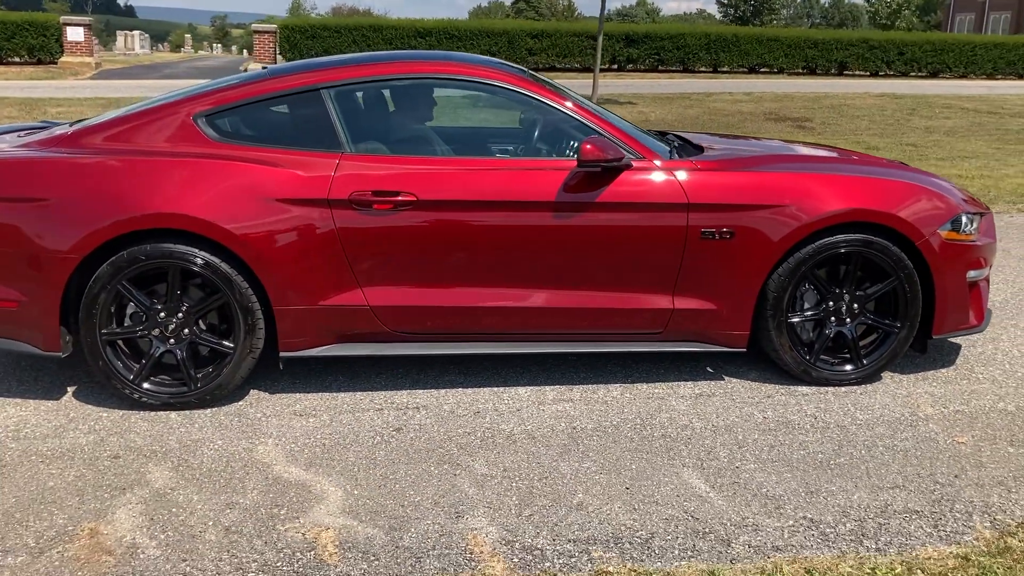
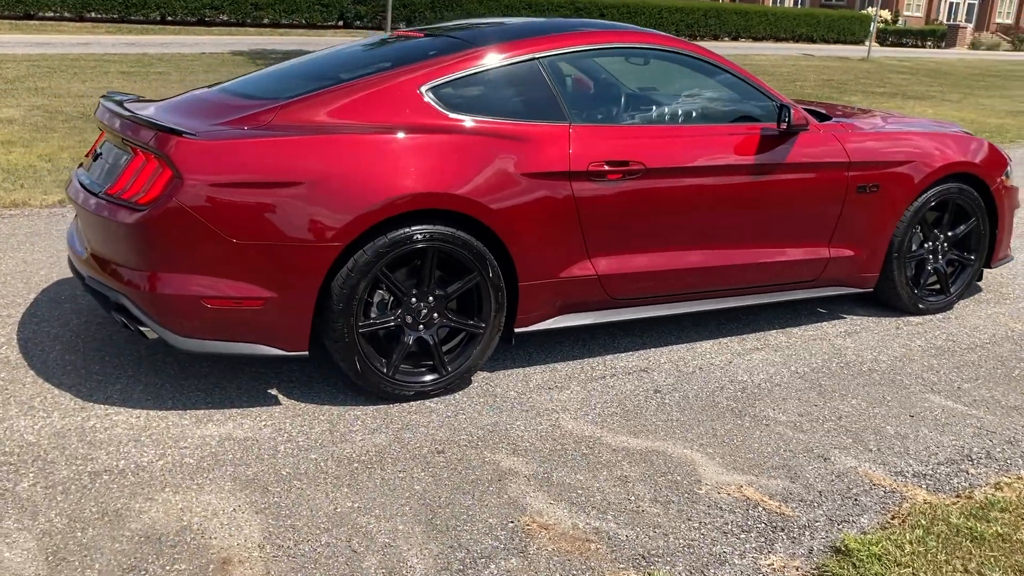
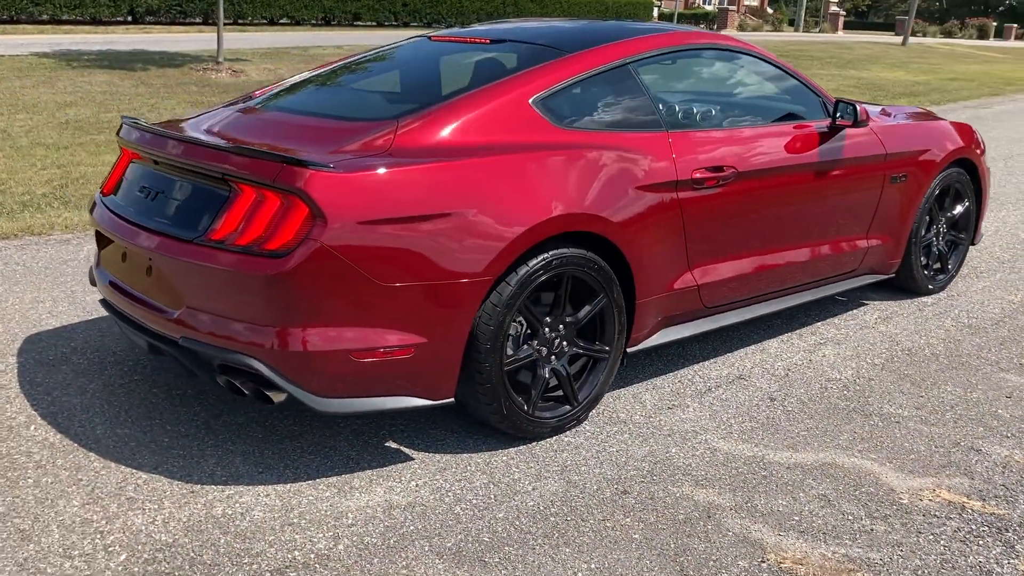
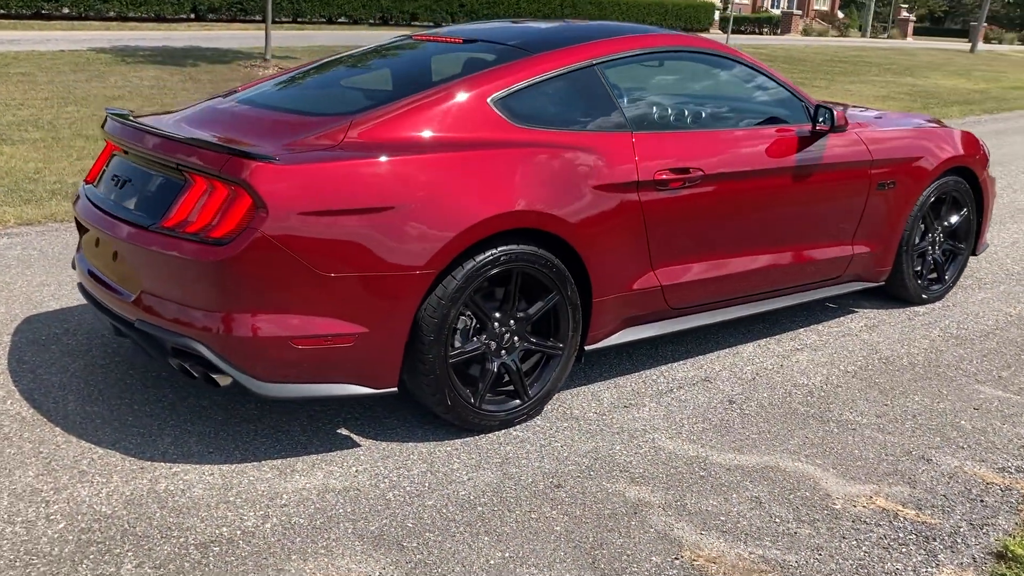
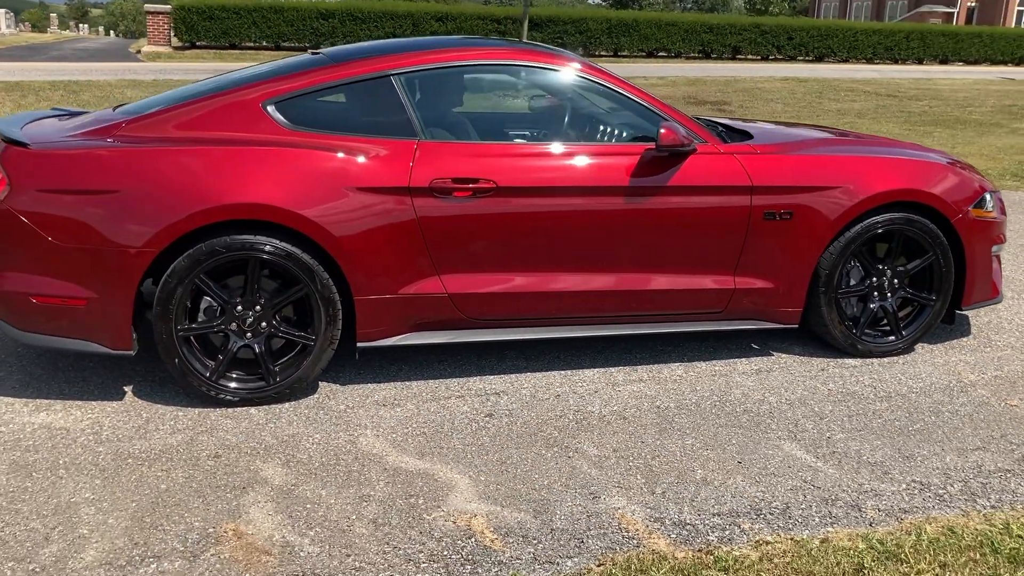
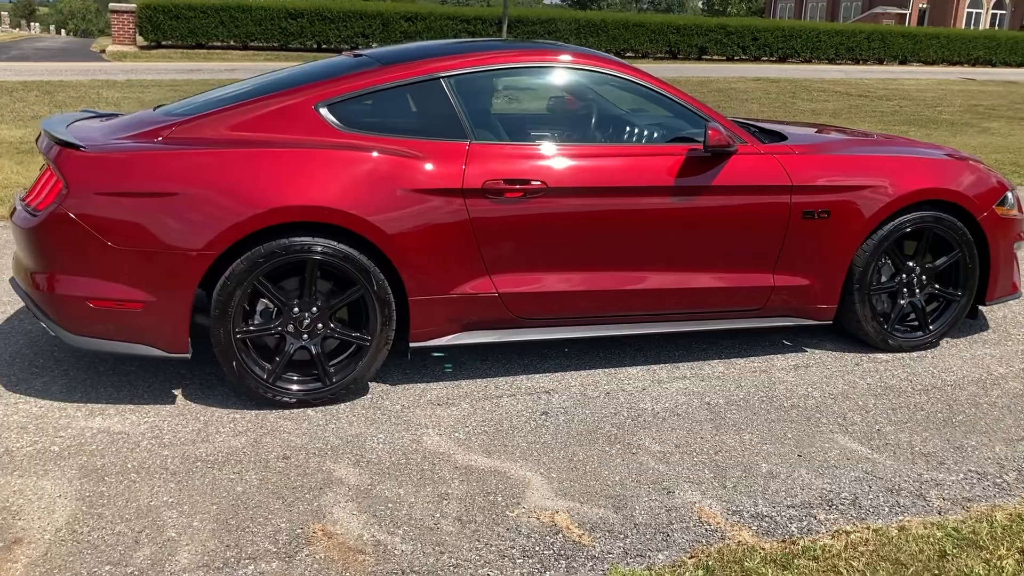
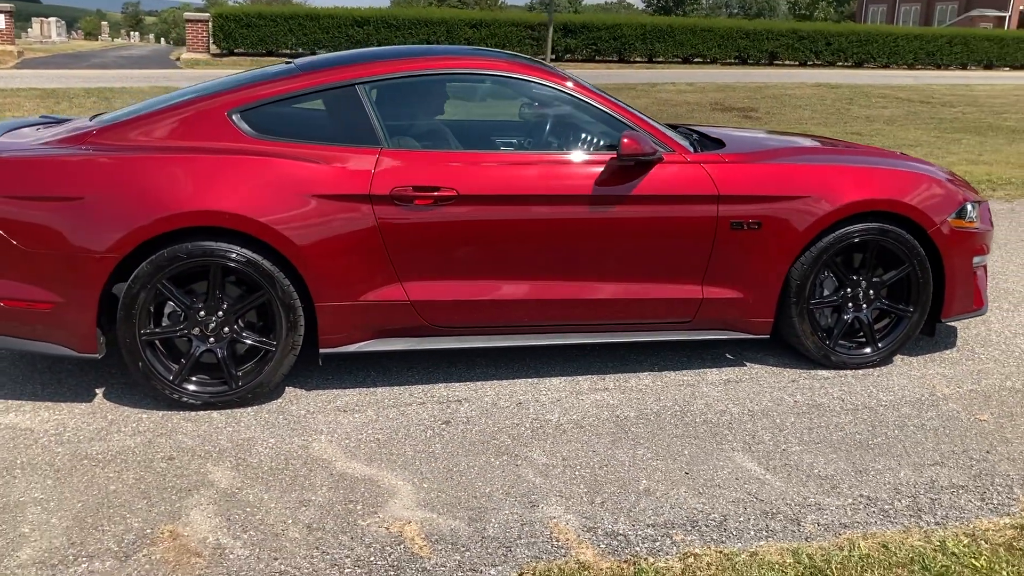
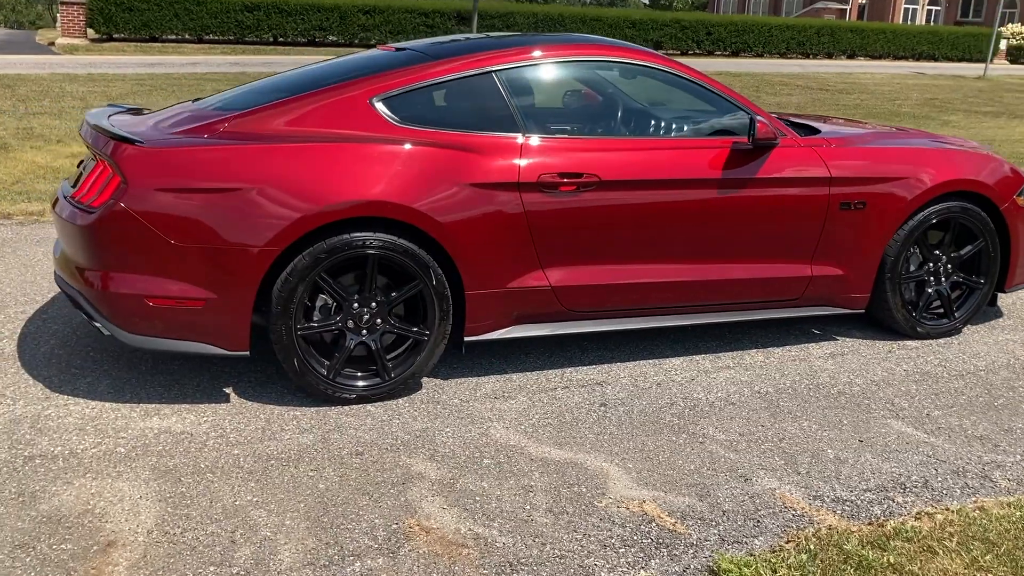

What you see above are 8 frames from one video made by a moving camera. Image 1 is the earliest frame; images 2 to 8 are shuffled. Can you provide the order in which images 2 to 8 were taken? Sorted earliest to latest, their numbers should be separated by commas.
7, 5, 6, 8, 2, 4, 3
